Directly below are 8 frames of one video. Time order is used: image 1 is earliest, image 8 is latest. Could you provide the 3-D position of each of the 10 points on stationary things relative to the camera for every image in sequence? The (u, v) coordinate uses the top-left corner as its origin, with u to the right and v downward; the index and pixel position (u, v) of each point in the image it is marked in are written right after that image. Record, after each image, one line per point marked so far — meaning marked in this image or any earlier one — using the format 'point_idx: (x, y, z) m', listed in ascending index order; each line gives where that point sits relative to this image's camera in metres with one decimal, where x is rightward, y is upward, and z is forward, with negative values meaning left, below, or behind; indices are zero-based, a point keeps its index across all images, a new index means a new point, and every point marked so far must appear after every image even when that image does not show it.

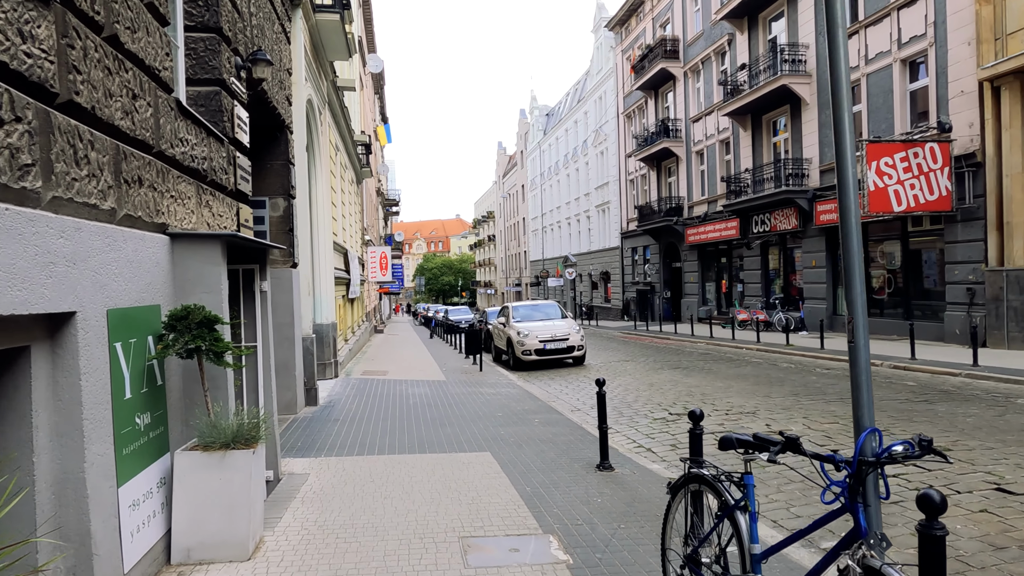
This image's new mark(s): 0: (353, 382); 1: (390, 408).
0: (-3.0, -1.8, +12.7) m
1: (-1.8, -1.8, +9.8) m
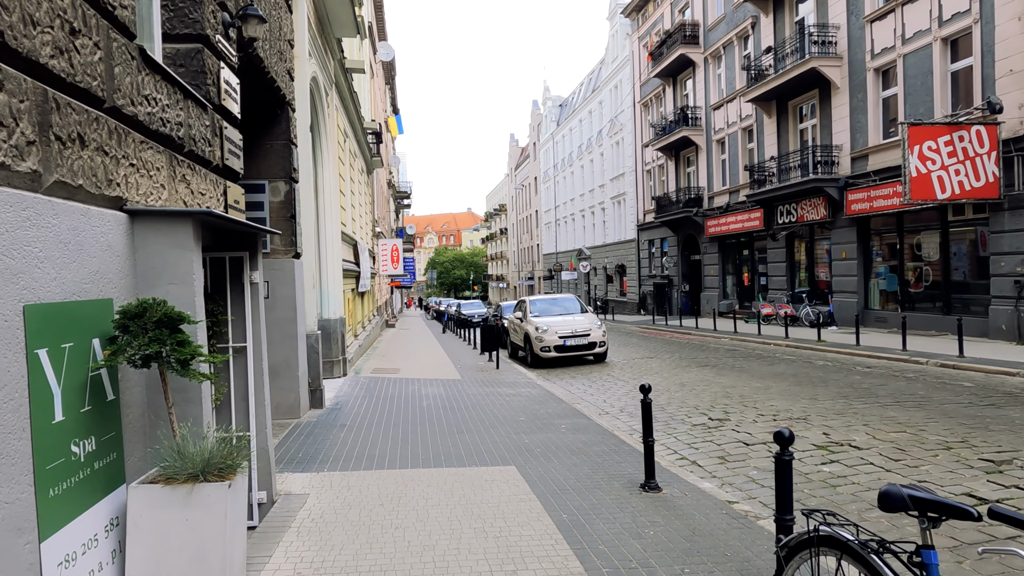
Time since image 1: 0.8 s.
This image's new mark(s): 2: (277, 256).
0: (-2.7, -1.7, +11.9) m
1: (-1.5, -1.7, +9.0) m
2: (-2.9, +0.4, +8.2) m
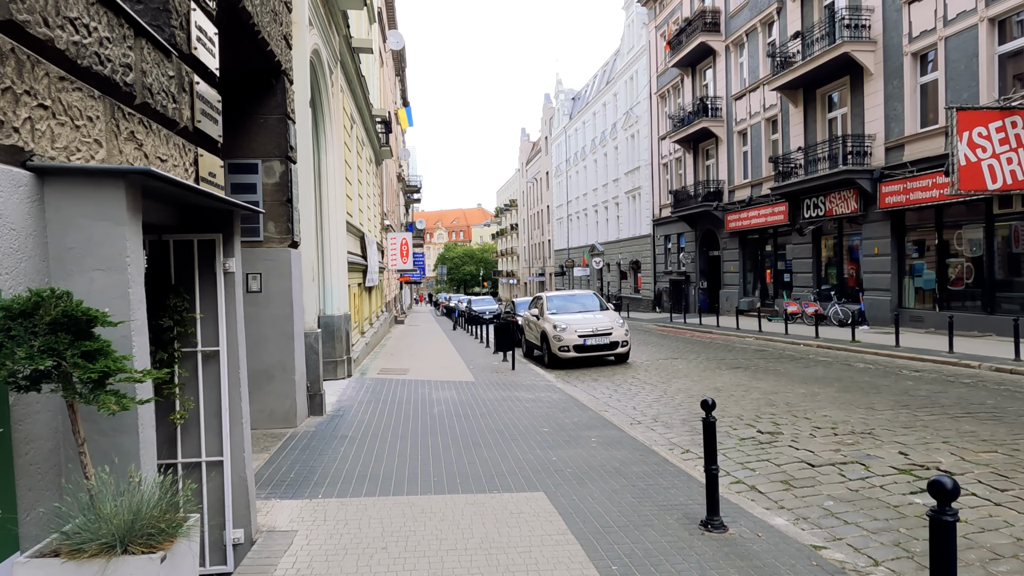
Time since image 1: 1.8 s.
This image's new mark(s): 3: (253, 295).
0: (-2.4, -1.6, +11.0) m
1: (-1.2, -1.6, +8.0) m
2: (-2.7, +0.5, +7.3) m
3: (-2.8, -0.1, +7.3) m
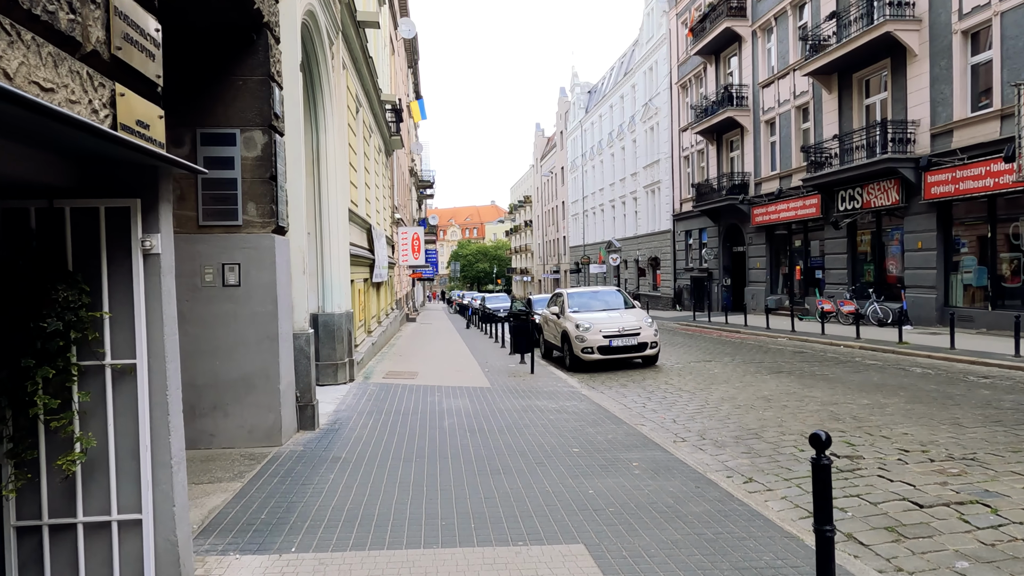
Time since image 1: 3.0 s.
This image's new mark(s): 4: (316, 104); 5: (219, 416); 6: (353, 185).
0: (-2.1, -1.5, +9.9) m
1: (-1.0, -1.5, +6.9) m
2: (-2.4, +0.5, +6.2) m
3: (-2.6, 0.0, +6.1) m
4: (-3.0, +2.8, +10.1) m
5: (-2.7, -1.2, +6.2) m
6: (-3.2, +2.1, +13.3) m
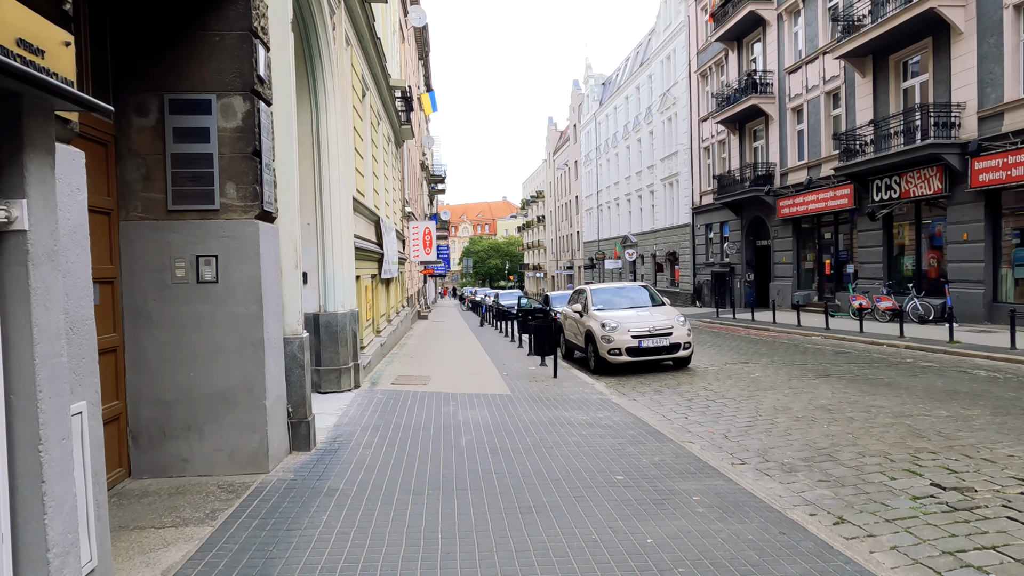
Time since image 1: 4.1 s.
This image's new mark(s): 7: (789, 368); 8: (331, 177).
0: (-1.8, -1.4, +8.9) m
1: (-0.8, -1.5, +5.9) m
2: (-2.2, +0.6, +5.2) m
3: (-2.4, 0.0, +5.1) m
4: (-2.7, +2.8, +9.0) m
5: (-2.5, -1.2, +5.2) m
6: (-2.8, +2.1, +12.3) m
7: (+5.0, -1.4, +11.9) m
8: (-2.5, +1.5, +9.0) m
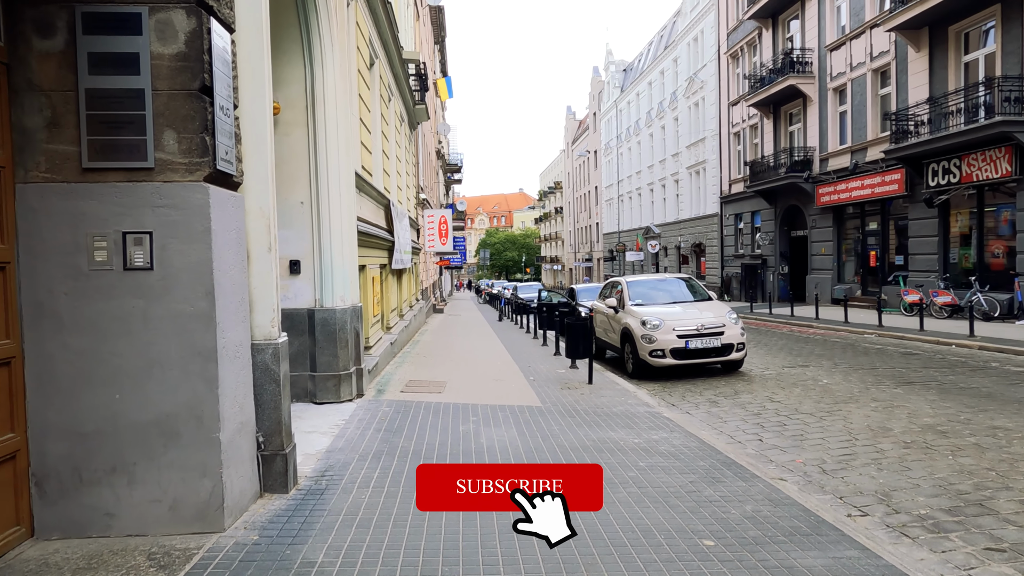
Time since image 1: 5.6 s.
0: (-1.4, -1.3, +7.4) m
1: (-0.5, -1.4, +4.4) m
2: (-1.9, +0.6, +3.7) m
3: (-2.1, +0.1, +3.7) m
4: (-2.3, +2.9, +7.6) m
5: (-2.2, -1.1, +3.7) m
6: (-2.4, +2.3, +10.9) m
7: (+5.4, -1.3, +10.3) m
8: (-2.1, +1.6, +7.6) m
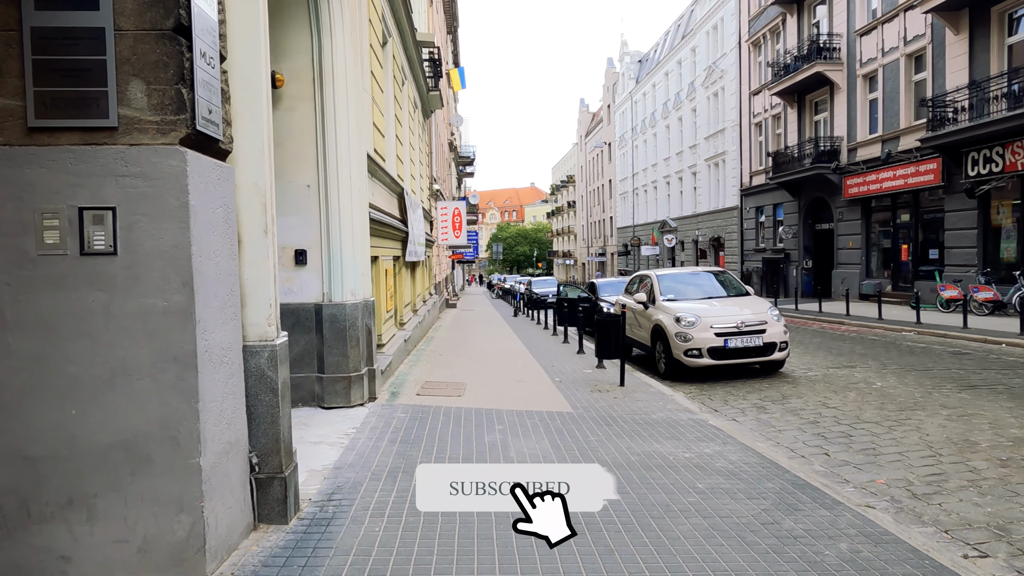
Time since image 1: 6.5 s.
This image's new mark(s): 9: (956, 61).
0: (-1.1, -1.3, +6.7) m
1: (-0.2, -1.4, +3.7) m
2: (-1.7, +0.7, +3.0) m
3: (-1.9, +0.1, +3.0) m
4: (-2.0, +3.0, +6.8) m
5: (-2.0, -1.0, +3.0) m
6: (-2.0, +2.4, +10.1) m
7: (+5.7, -1.2, +9.5) m
8: (-1.8, +1.7, +6.8) m
9: (+13.0, +6.6, +19.4) m
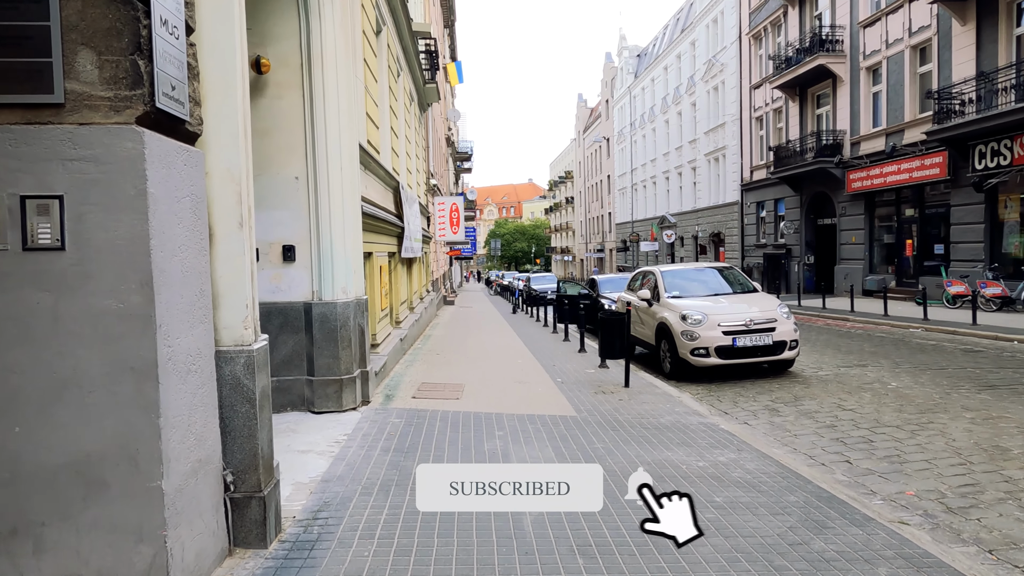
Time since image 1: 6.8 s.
0: (-1.1, -1.2, +6.3) m
1: (-0.2, -1.4, +3.3) m
2: (-1.7, +0.7, +2.6) m
3: (-1.9, +0.1, +2.6) m
4: (-2.0, +3.0, +6.4) m
5: (-1.9, -1.0, +2.7) m
6: (-2.0, +2.4, +9.7) m
7: (+5.7, -1.2, +9.2) m
8: (-1.8, +1.7, +6.5) m
9: (+13.0, +6.8, +19.1) m
